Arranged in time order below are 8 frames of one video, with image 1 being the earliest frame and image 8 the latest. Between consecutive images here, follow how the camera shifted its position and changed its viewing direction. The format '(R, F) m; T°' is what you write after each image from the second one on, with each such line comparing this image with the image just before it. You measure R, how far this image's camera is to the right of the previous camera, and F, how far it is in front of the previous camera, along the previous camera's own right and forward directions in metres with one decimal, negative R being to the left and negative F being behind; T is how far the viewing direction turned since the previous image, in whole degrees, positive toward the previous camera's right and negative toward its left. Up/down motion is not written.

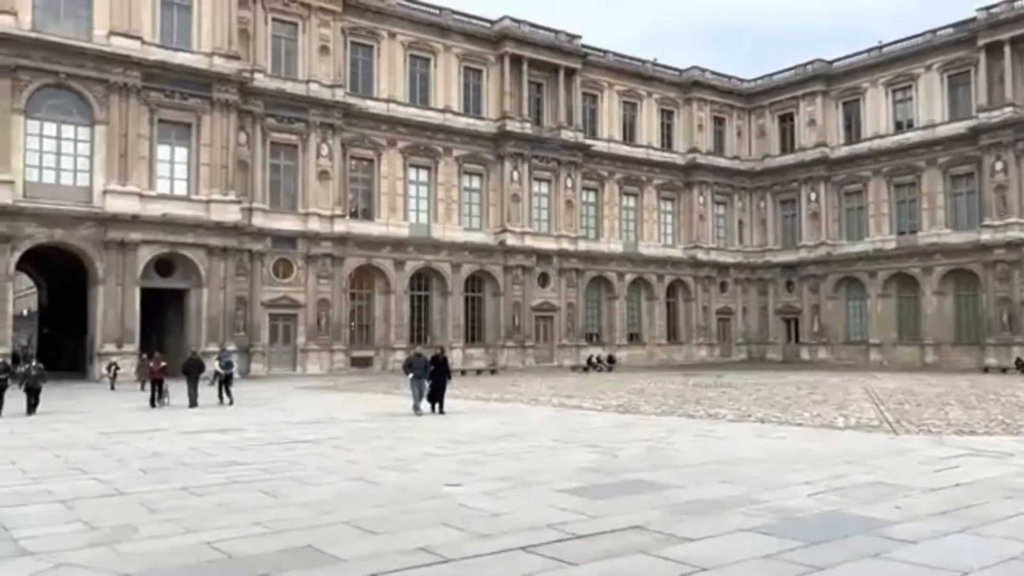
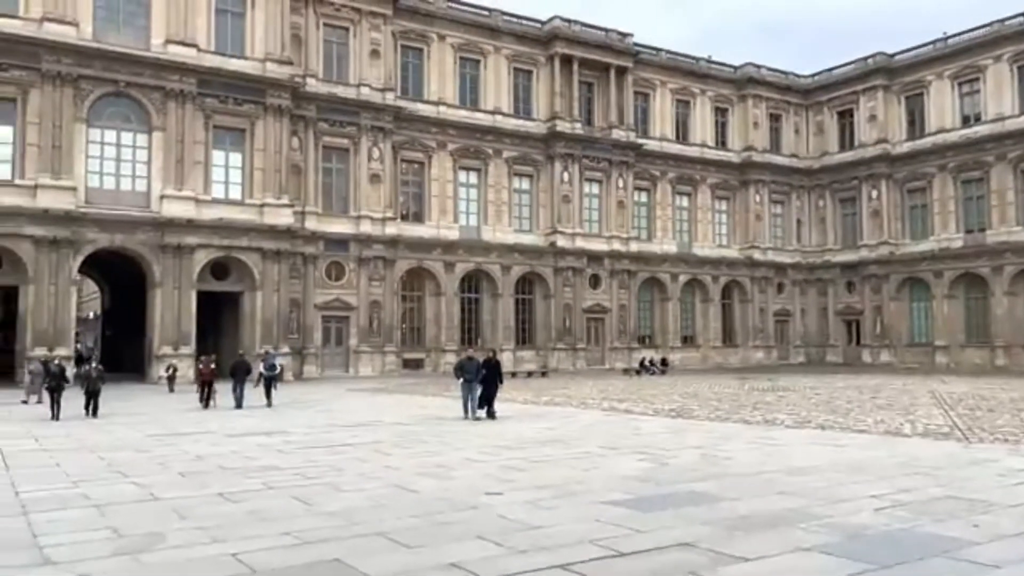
(+0.1, +0.3) m; -4°
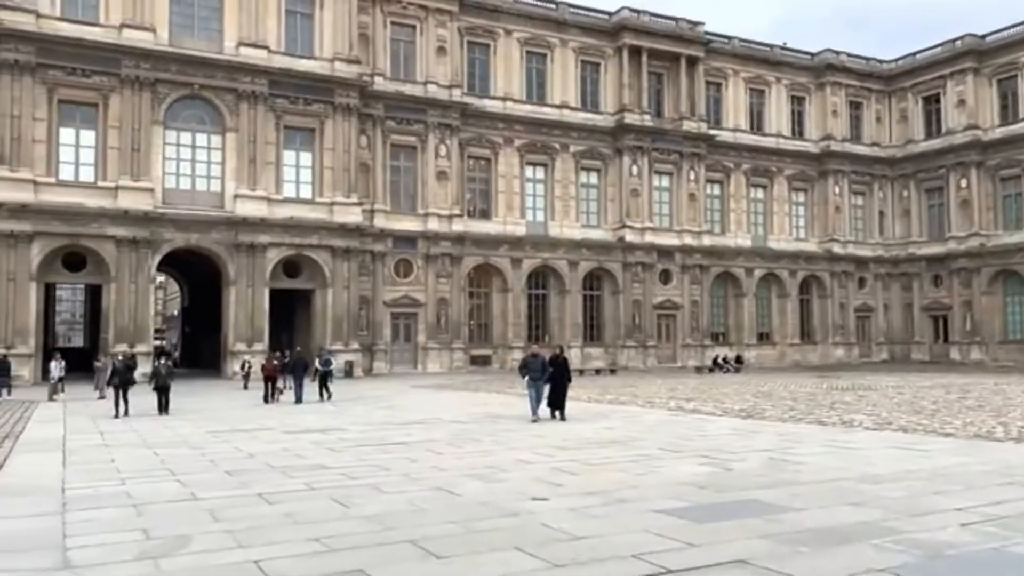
(+0.2, +0.4) m; -5°
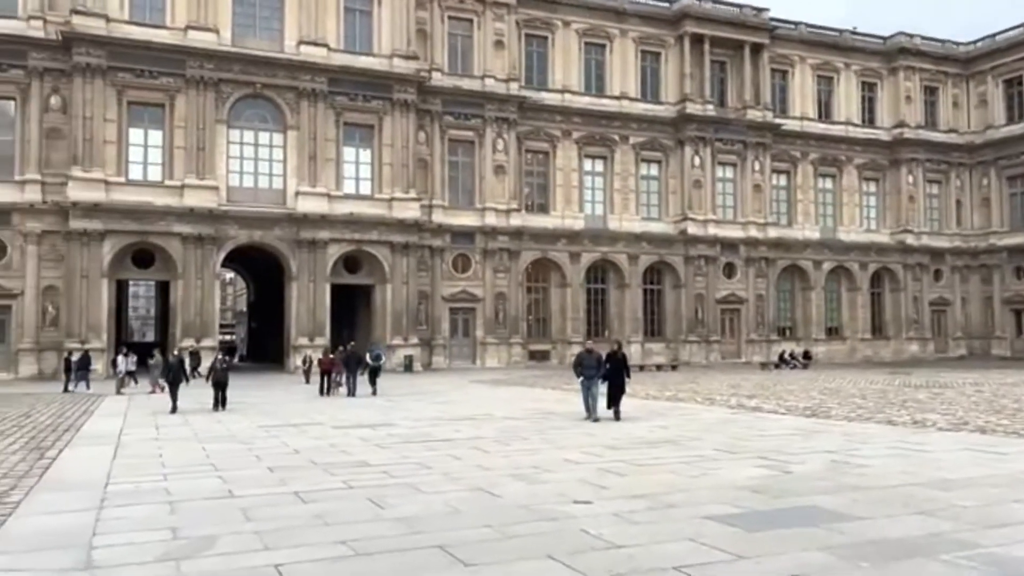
(+0.2, +0.3) m; -4°
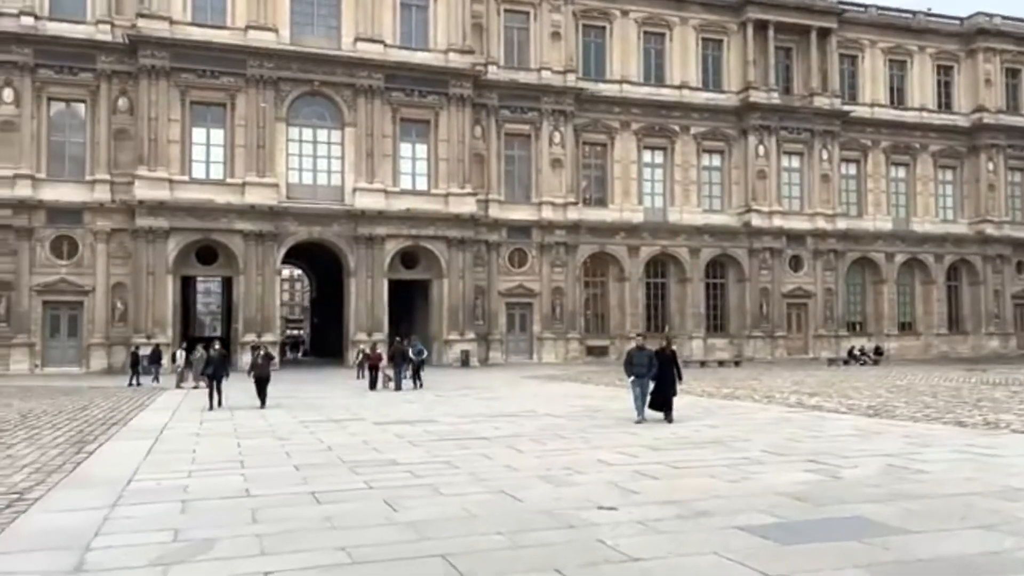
(+0.3, +0.4) m; -4°
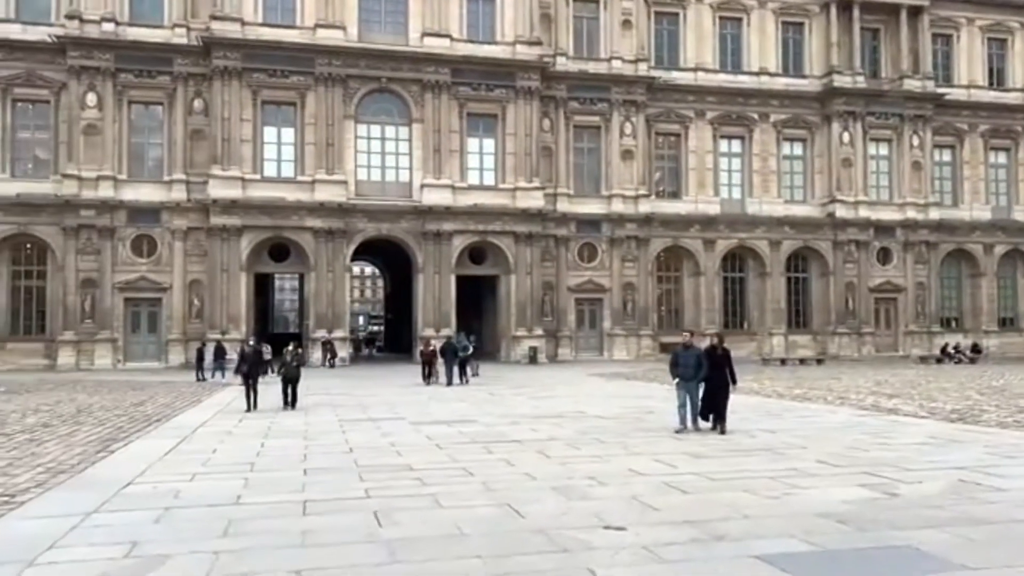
(+0.6, +0.7) m; -6°
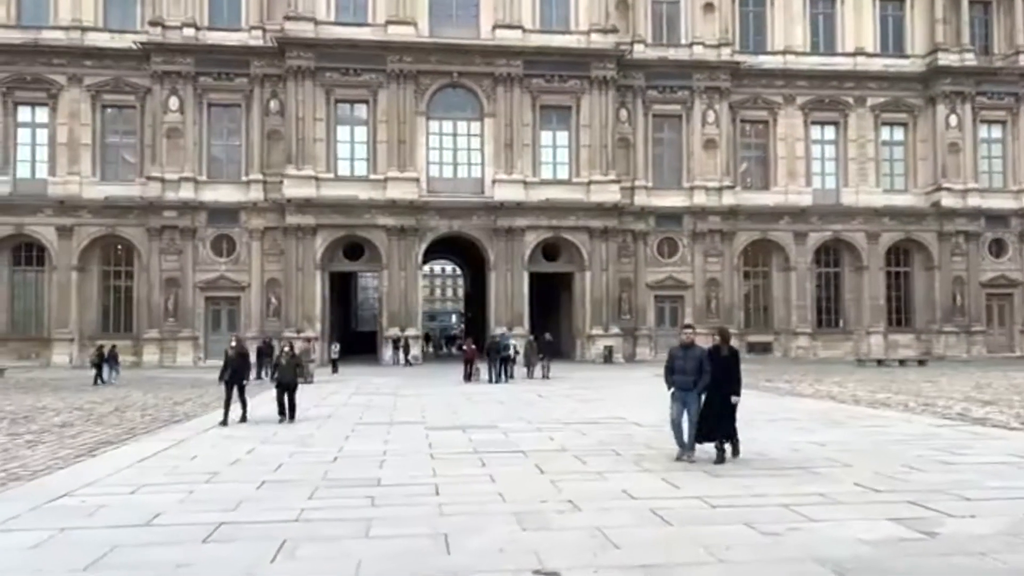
(+1.1, +1.1) m; -7°
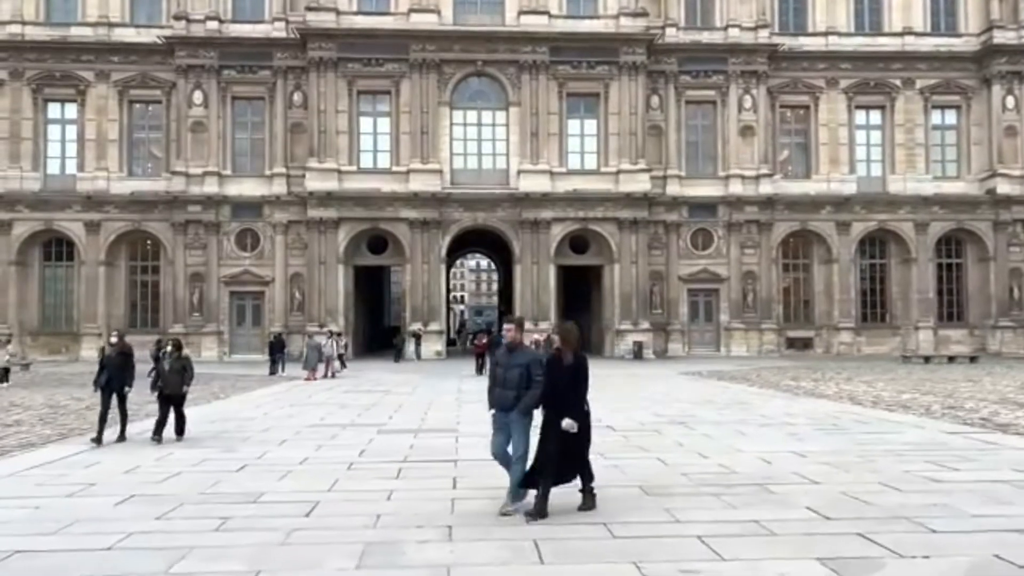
(+1.2, +1.0) m; -4°
